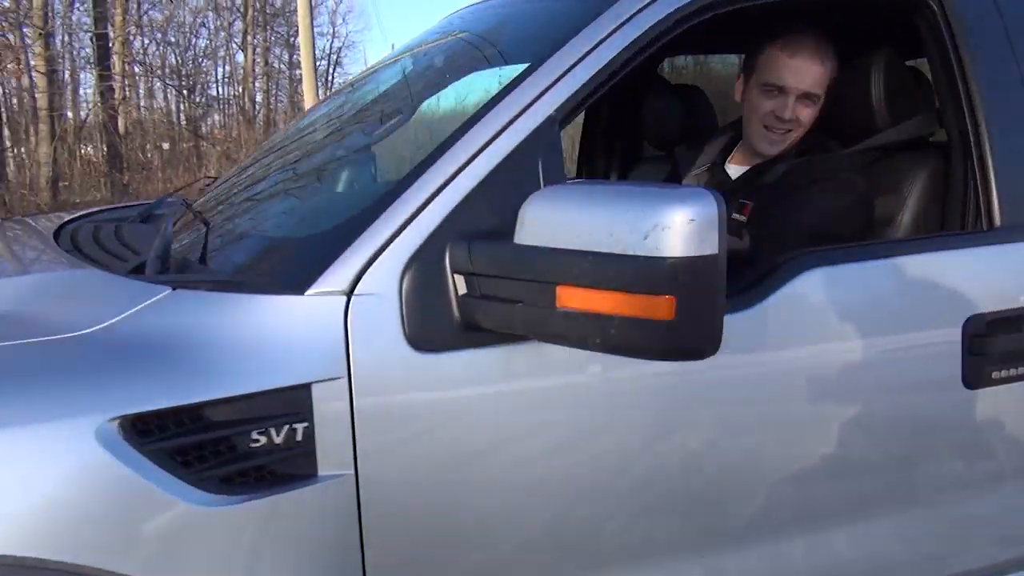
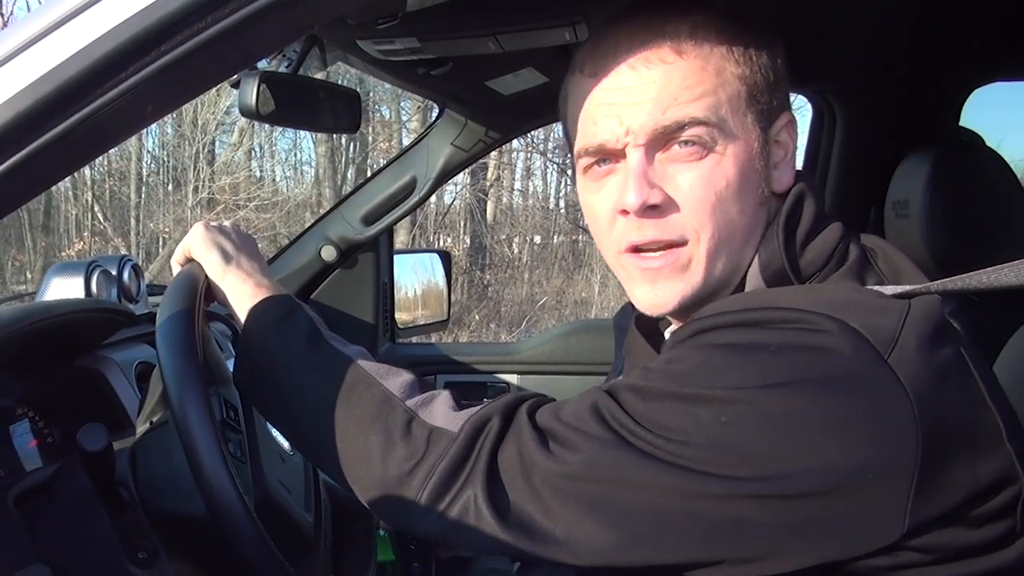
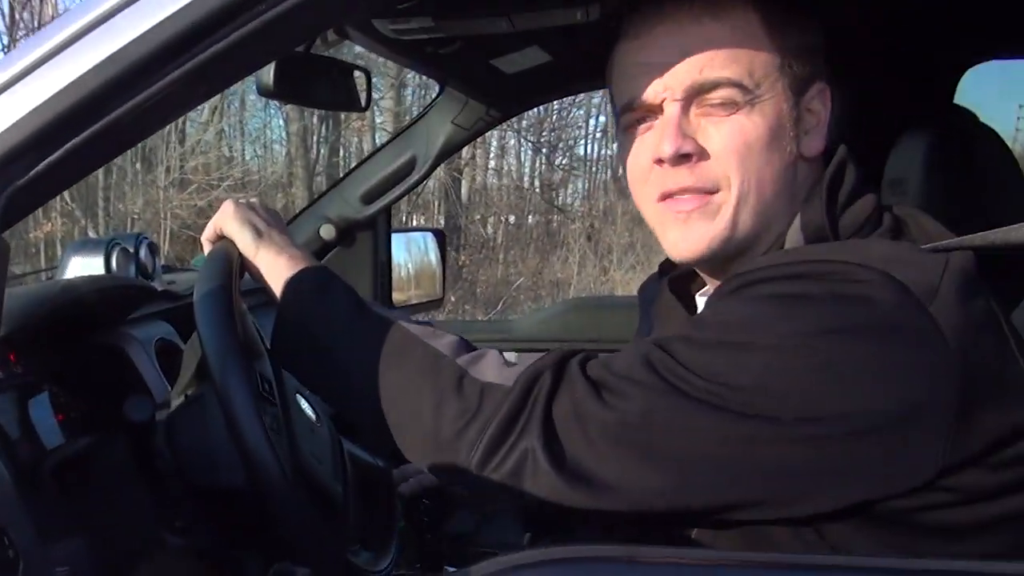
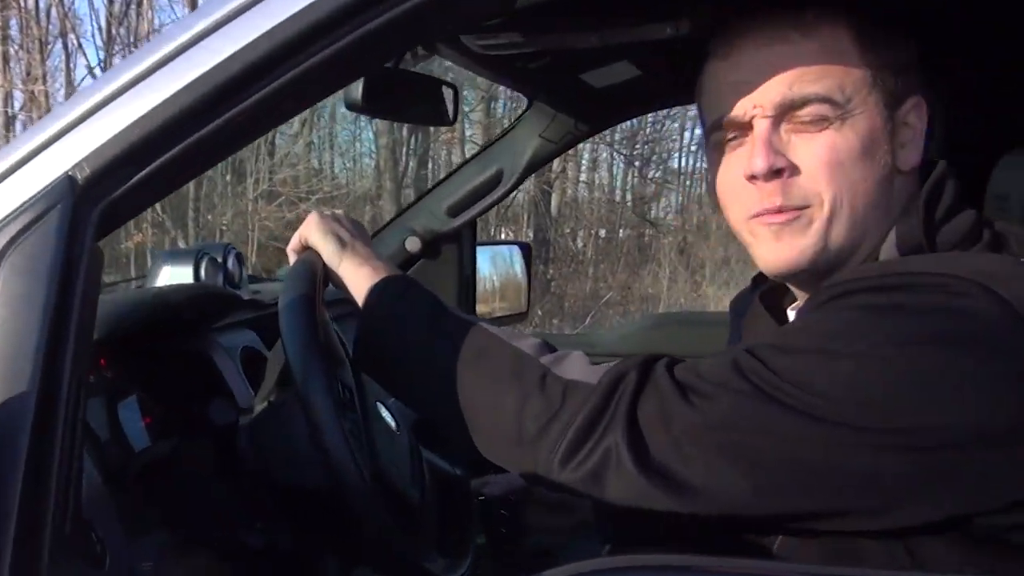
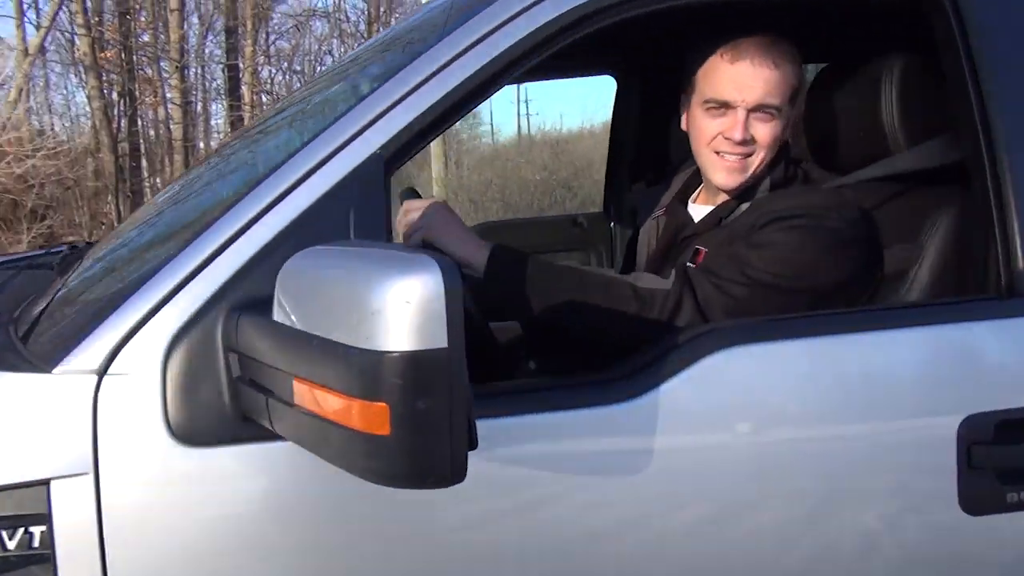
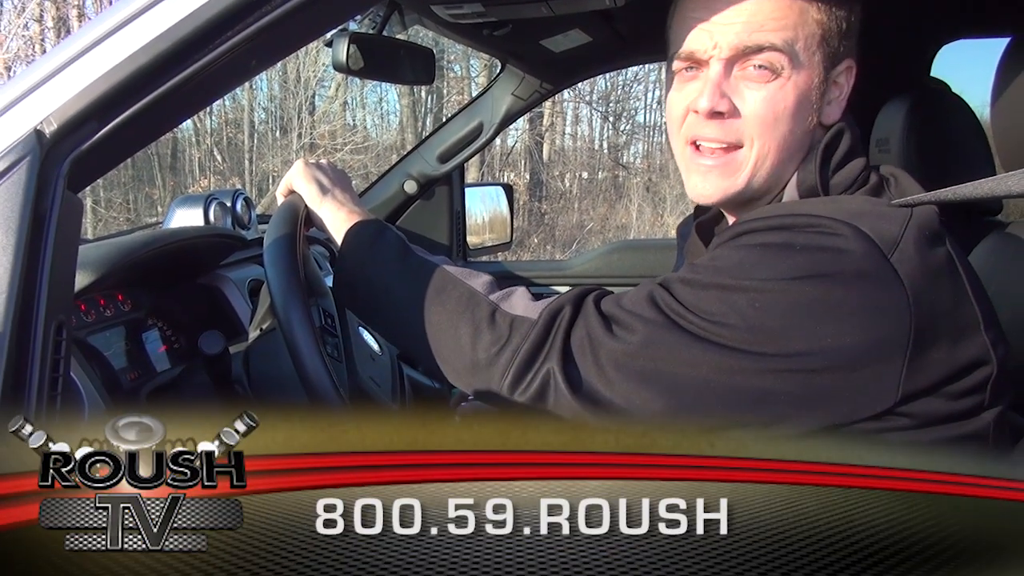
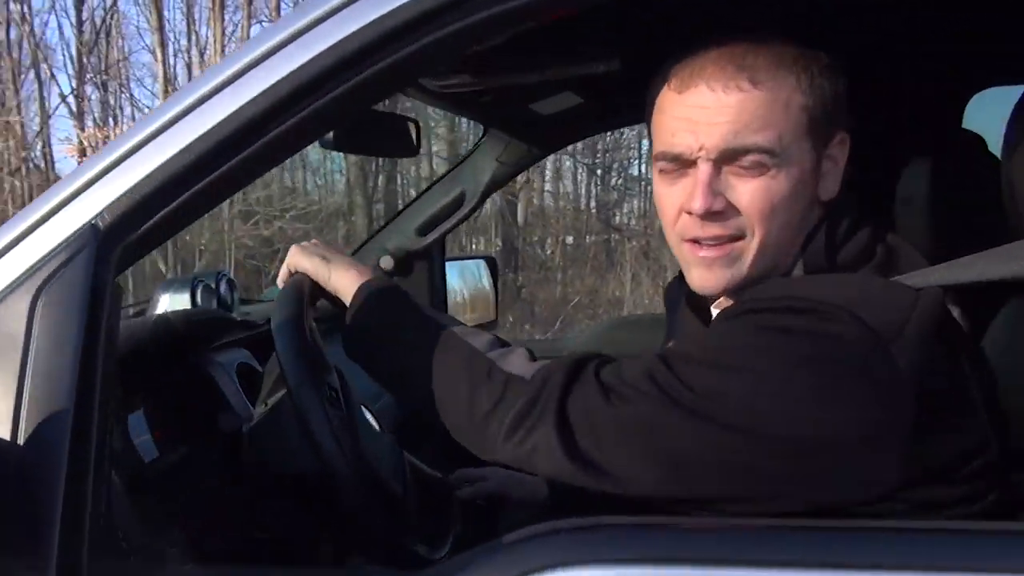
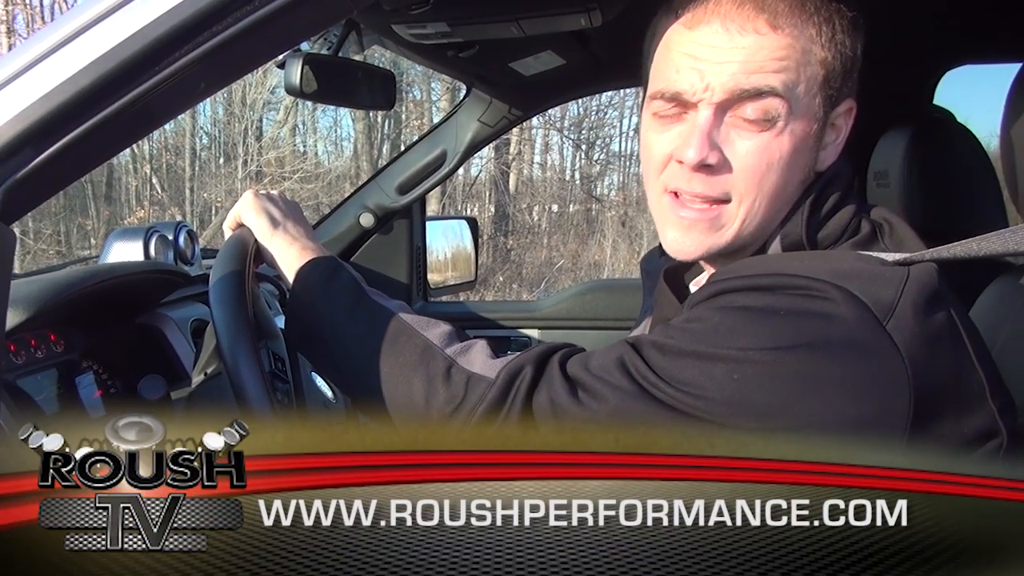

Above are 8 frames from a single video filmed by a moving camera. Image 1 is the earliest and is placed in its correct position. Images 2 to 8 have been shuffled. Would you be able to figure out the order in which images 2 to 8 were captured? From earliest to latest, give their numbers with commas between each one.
5, 7, 4, 3, 2, 8, 6
